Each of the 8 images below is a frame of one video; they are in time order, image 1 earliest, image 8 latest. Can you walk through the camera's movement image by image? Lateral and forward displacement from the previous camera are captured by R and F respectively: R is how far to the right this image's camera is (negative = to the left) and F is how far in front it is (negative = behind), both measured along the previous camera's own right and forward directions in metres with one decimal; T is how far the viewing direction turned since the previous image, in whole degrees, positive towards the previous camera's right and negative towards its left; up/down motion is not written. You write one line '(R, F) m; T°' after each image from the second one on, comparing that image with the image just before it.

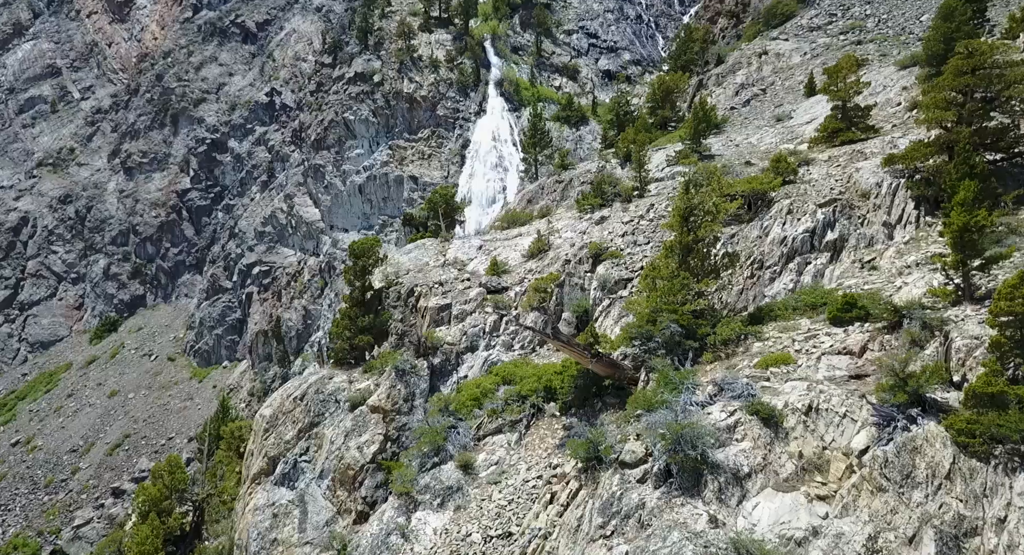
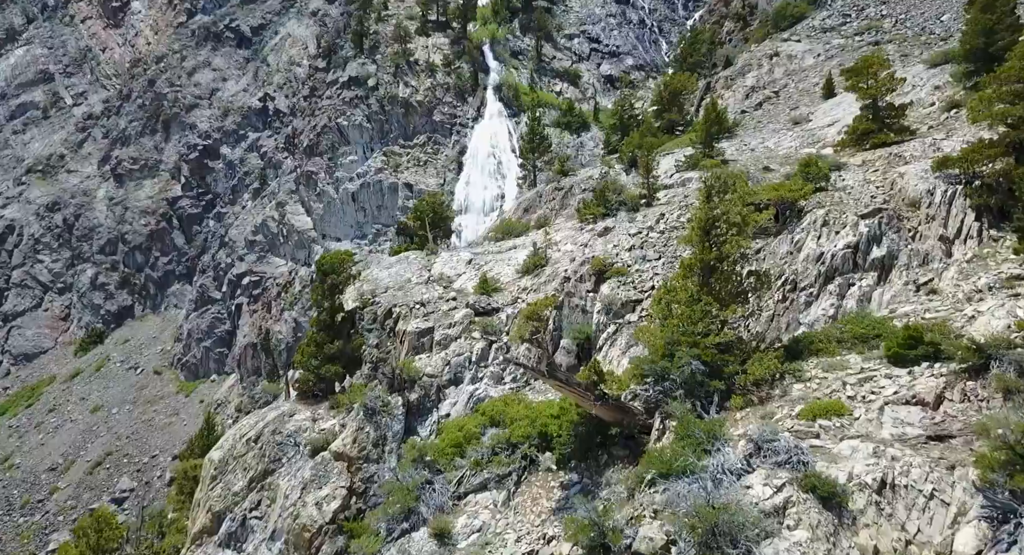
(+0.2, +2.4) m; 0°
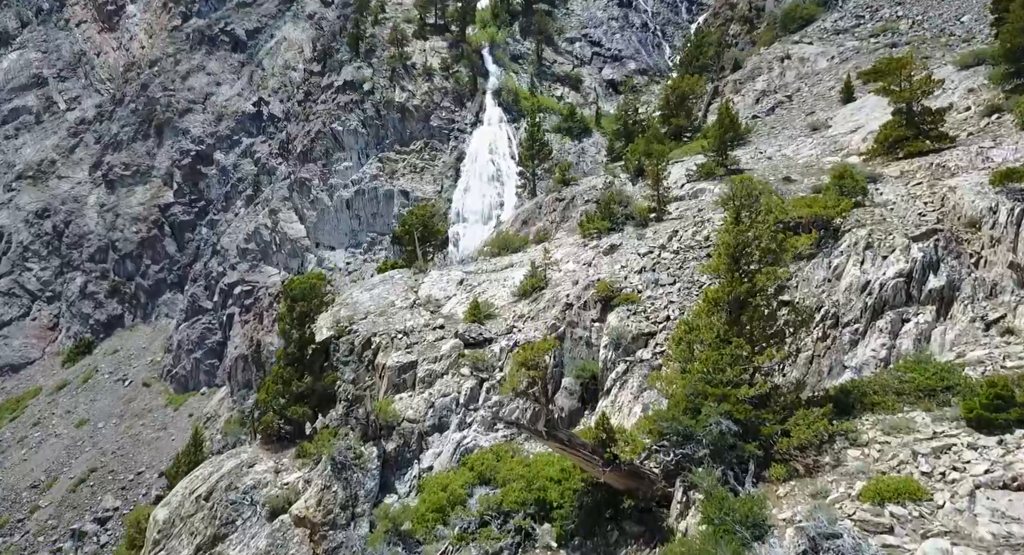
(+0.1, +2.0) m; 0°
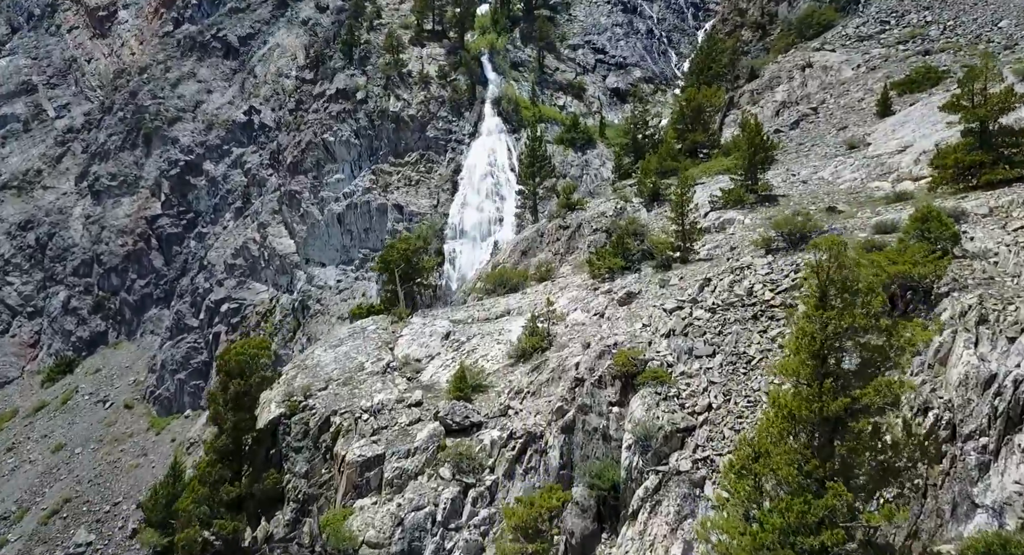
(+0.1, +3.1) m; 0°
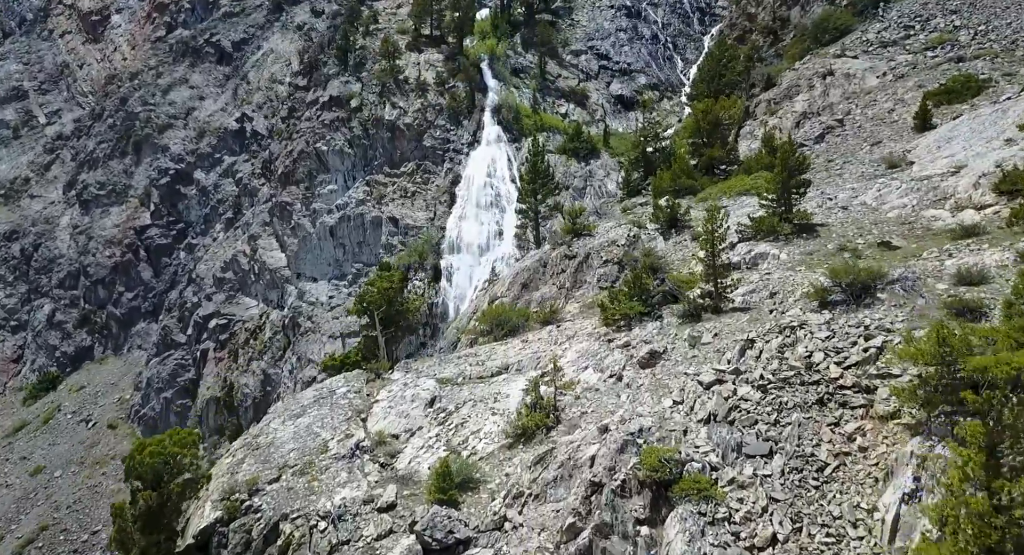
(0.0, +2.6) m; 0°
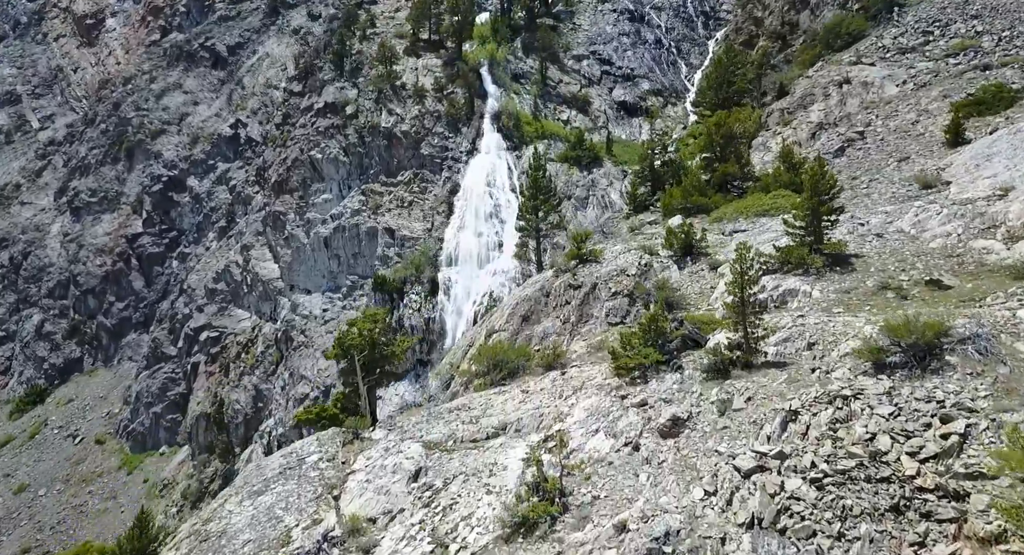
(0.0, +1.8) m; 0°
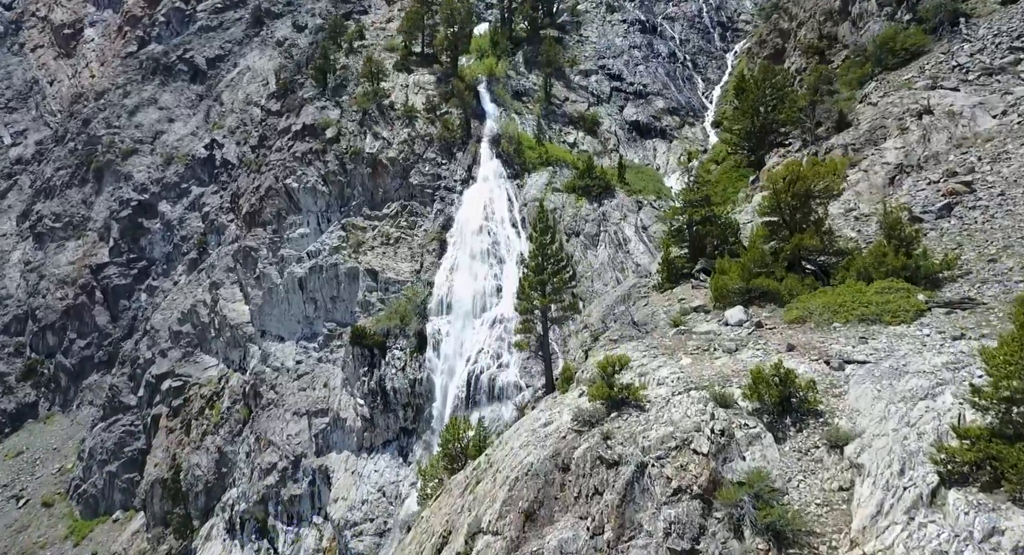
(+0.1, +6.7) m; 0°
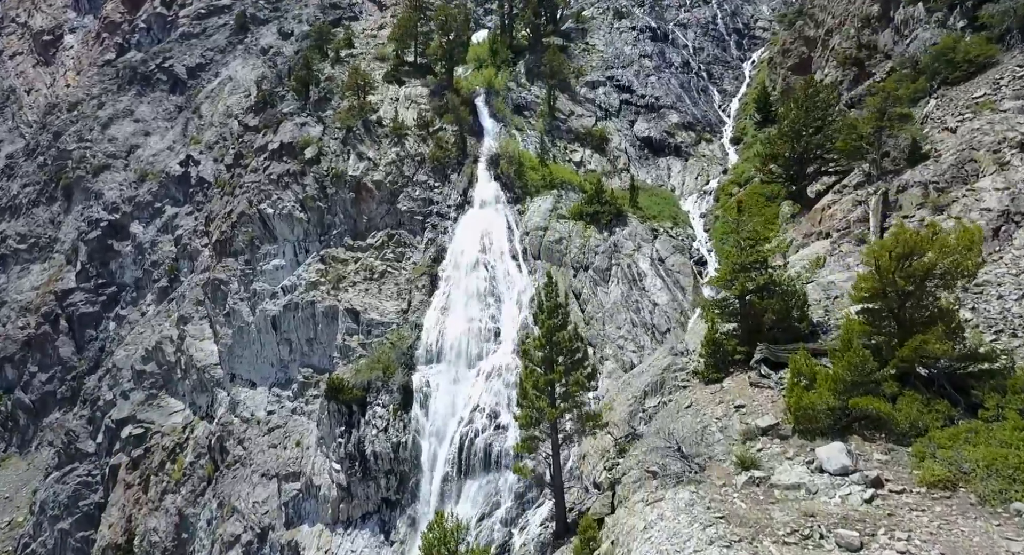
(+0.1, +5.5) m; 0°
